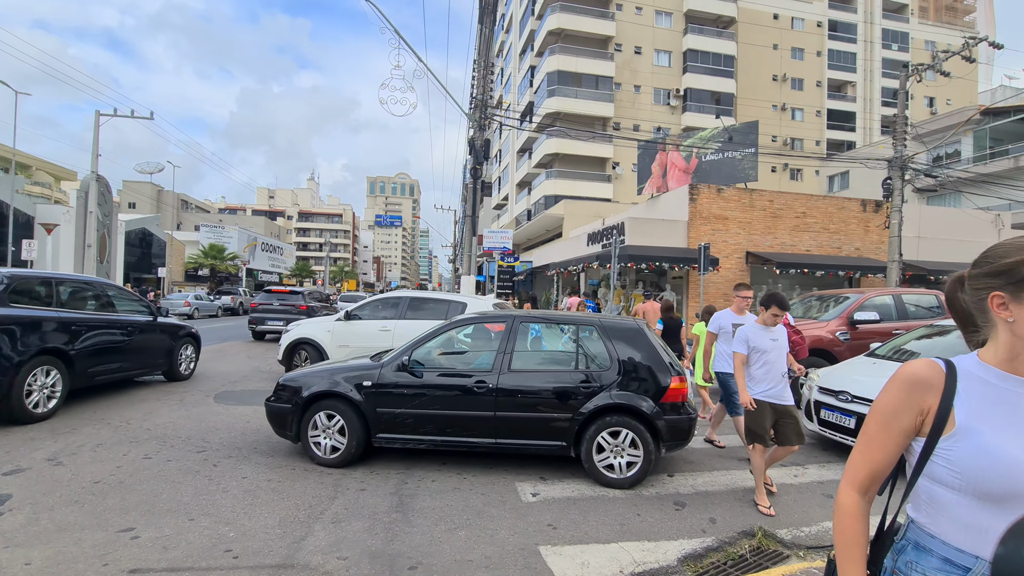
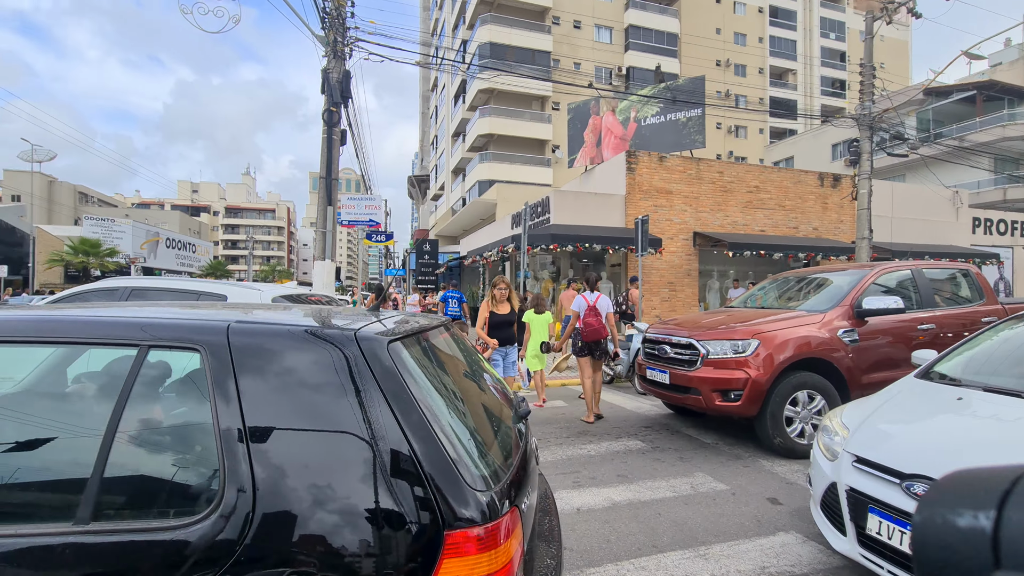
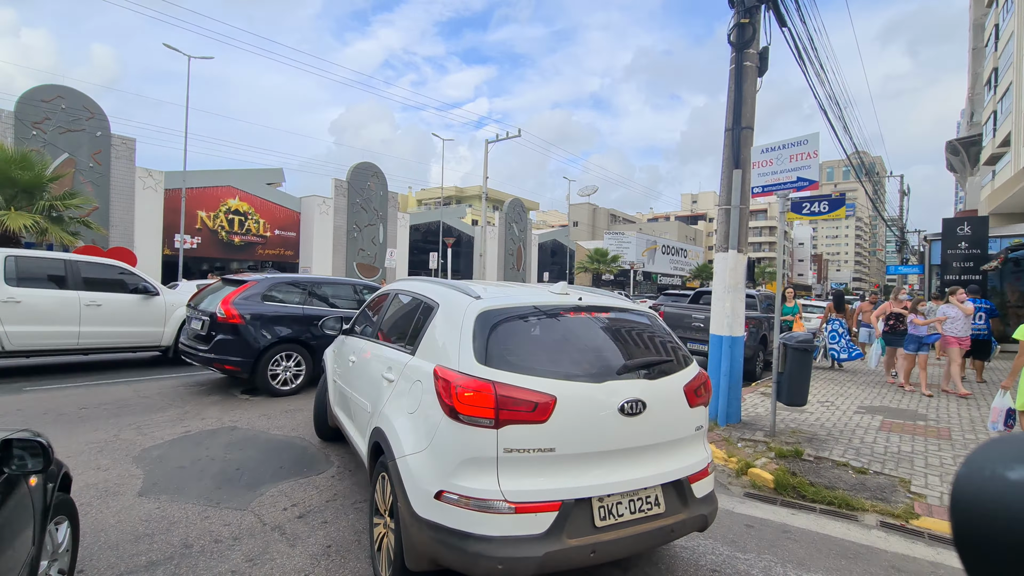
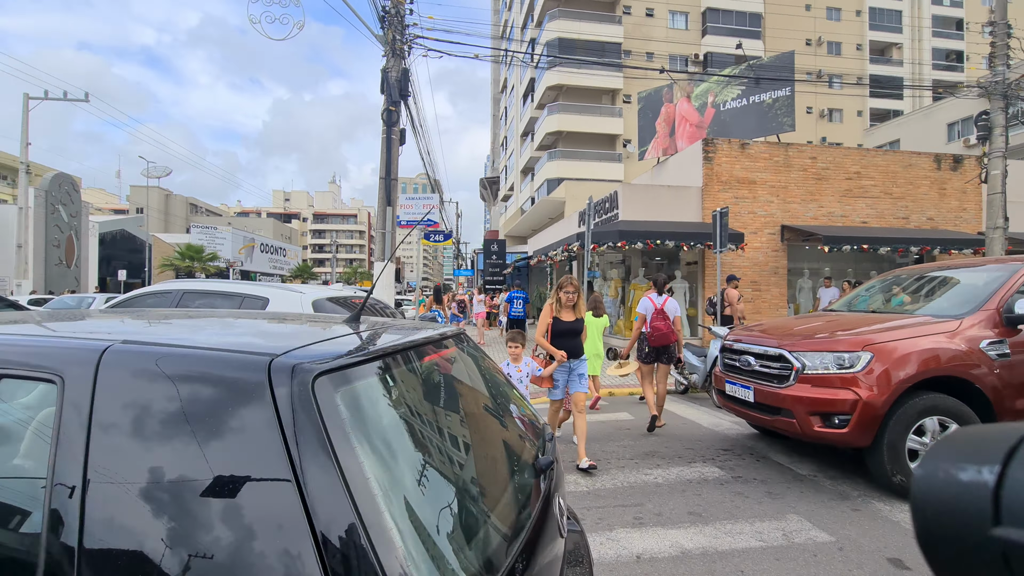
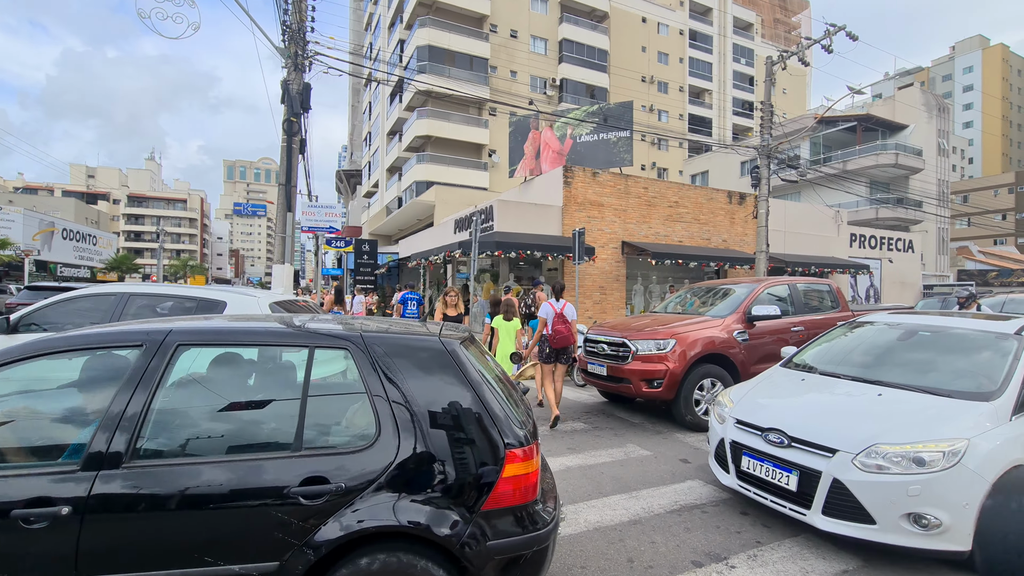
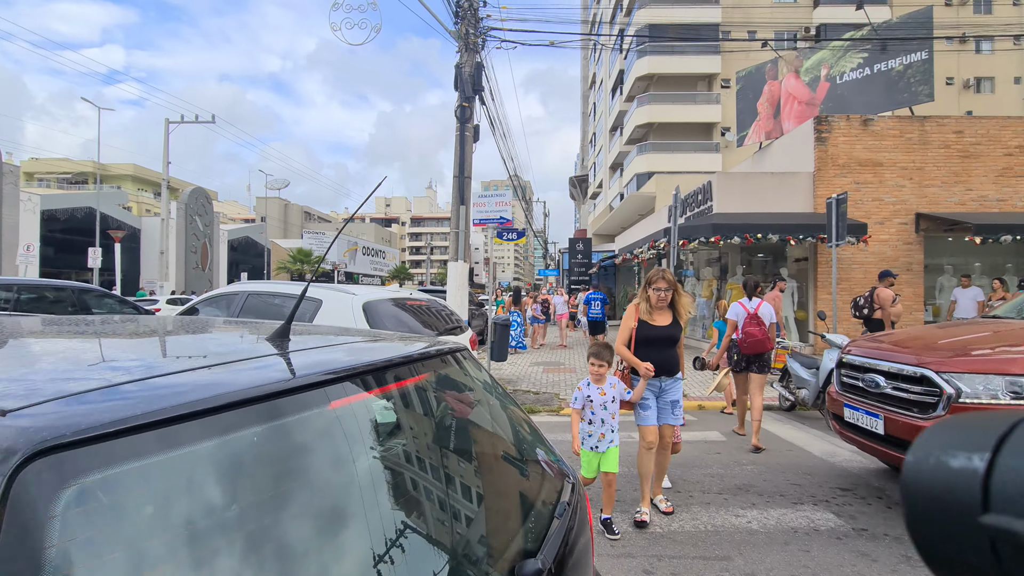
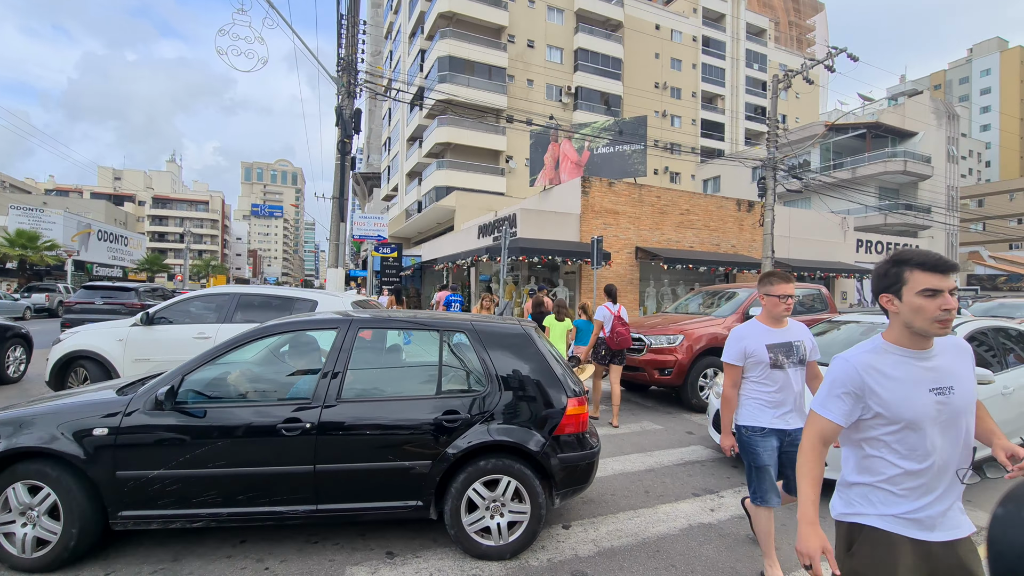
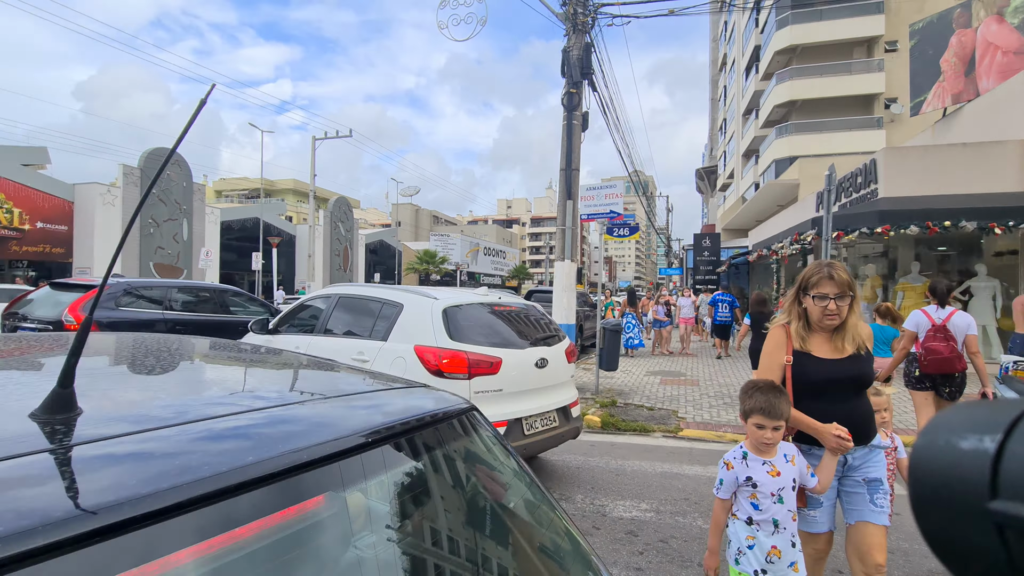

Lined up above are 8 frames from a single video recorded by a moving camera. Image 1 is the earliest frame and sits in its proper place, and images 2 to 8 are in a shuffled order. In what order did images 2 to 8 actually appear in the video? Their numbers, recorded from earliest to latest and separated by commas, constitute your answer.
7, 5, 2, 4, 6, 8, 3
